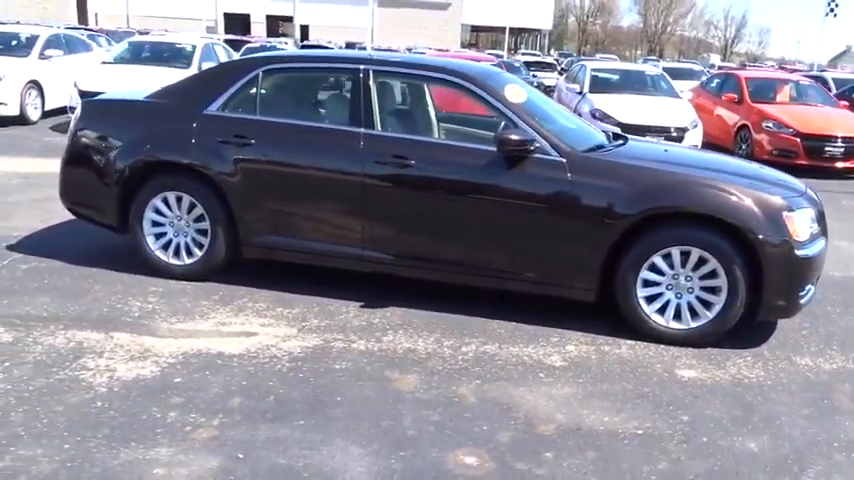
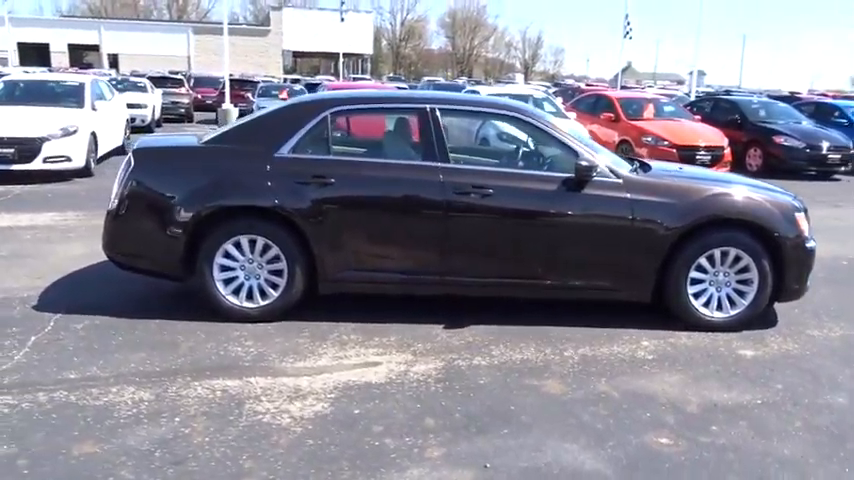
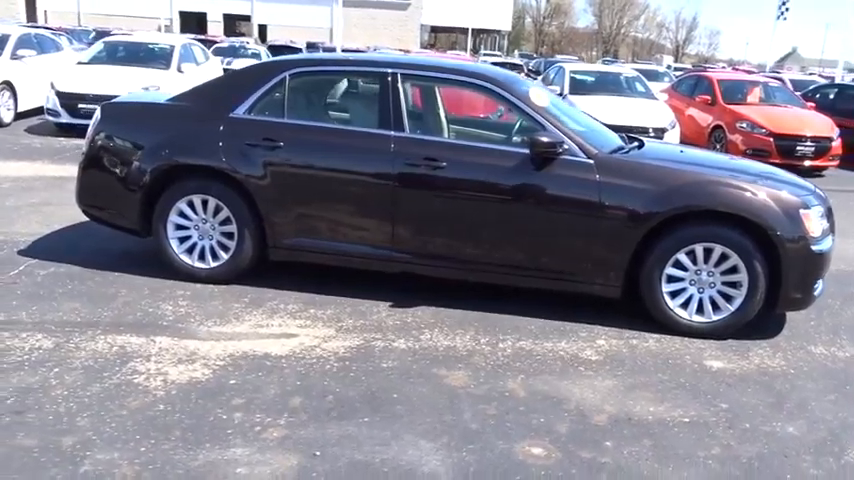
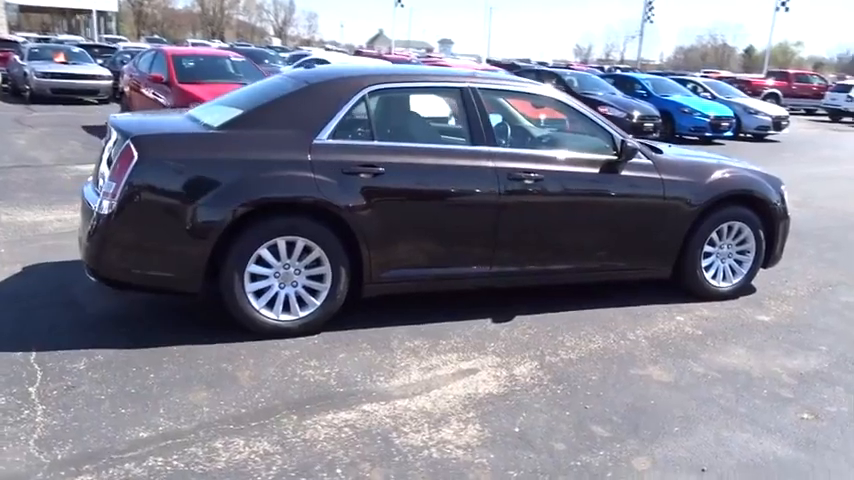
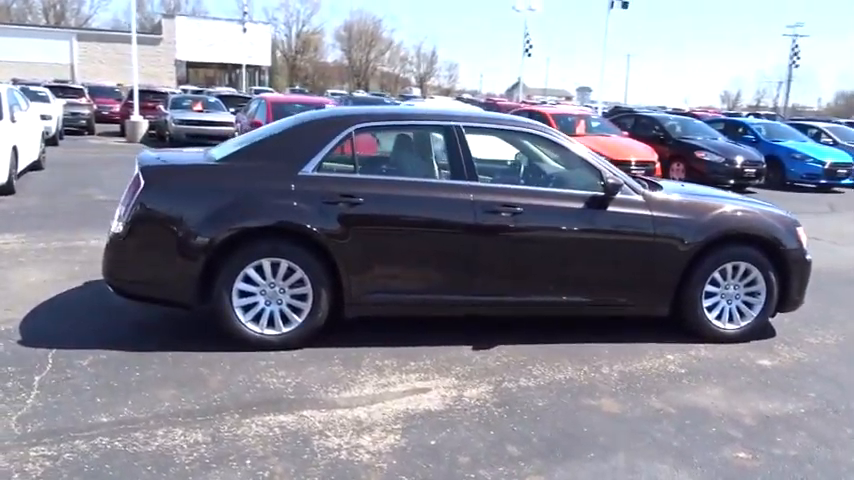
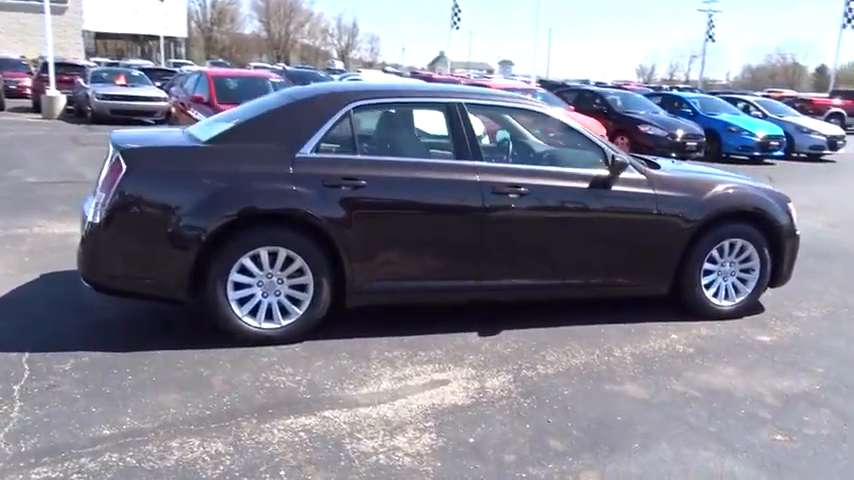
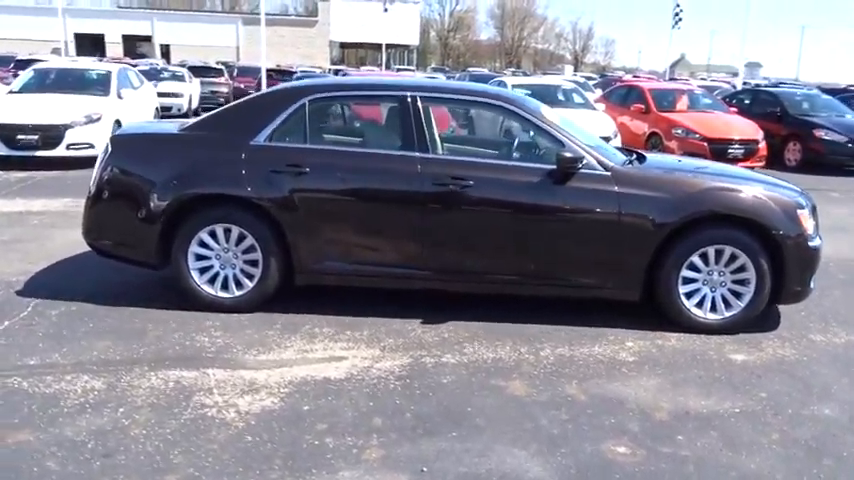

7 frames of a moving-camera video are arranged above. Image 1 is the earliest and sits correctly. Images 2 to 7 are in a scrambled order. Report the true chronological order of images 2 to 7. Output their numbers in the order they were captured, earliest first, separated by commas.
3, 7, 2, 5, 6, 4
